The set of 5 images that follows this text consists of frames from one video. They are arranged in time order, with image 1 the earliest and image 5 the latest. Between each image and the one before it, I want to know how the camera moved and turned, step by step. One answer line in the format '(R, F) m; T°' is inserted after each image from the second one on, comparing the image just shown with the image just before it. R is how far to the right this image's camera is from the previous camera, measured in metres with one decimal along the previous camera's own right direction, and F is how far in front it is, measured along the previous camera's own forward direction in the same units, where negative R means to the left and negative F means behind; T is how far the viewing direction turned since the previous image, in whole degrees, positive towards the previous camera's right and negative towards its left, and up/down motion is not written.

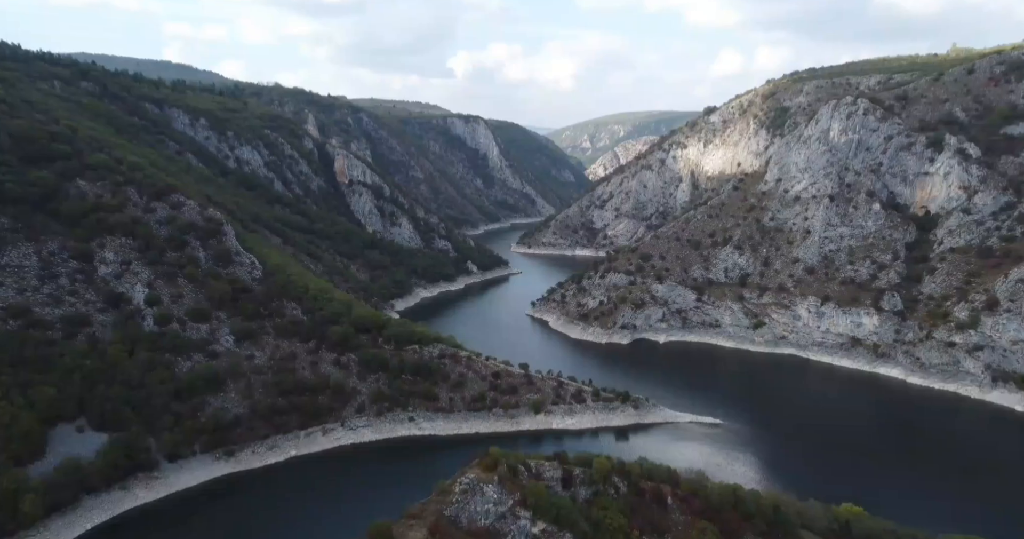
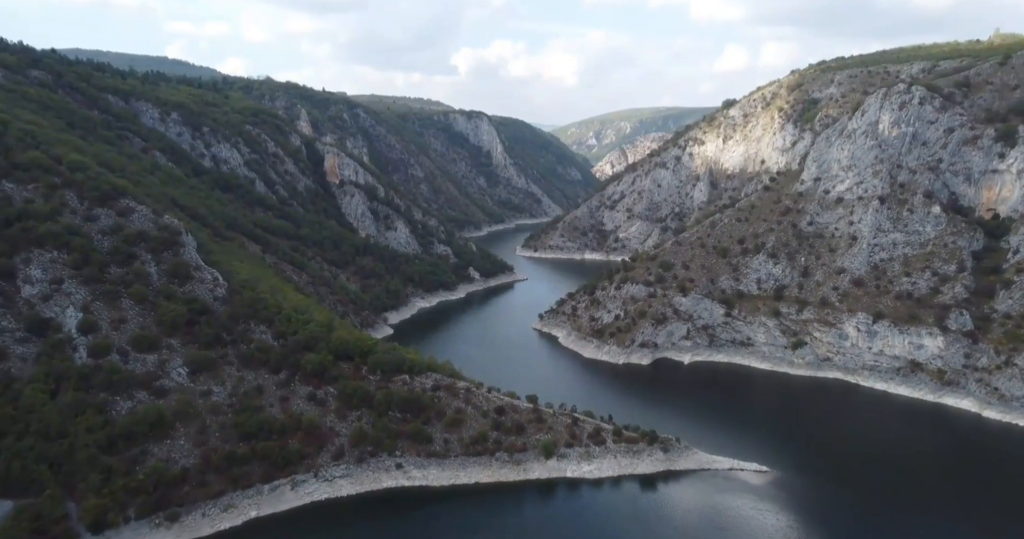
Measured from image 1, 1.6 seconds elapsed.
(-0.1, +7.9) m; 0°
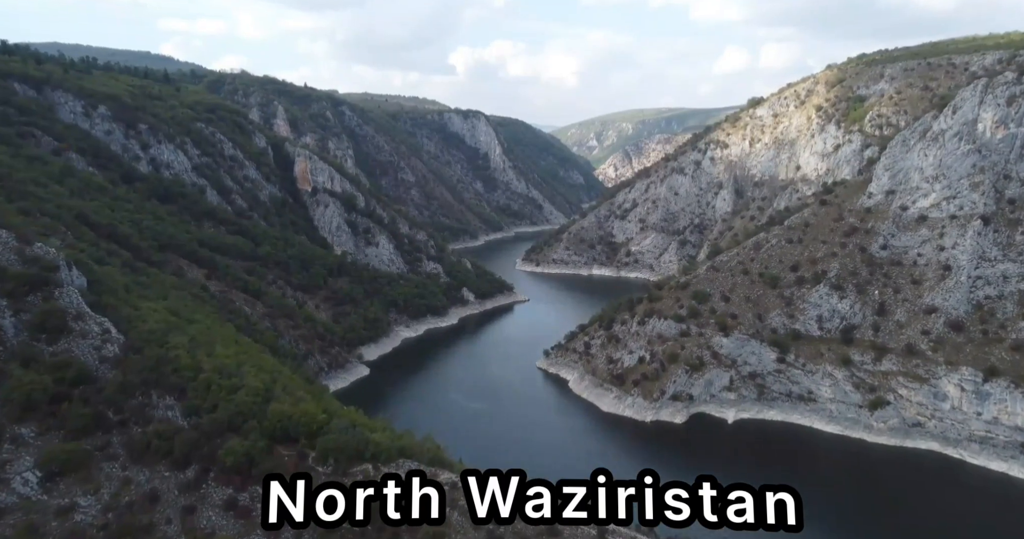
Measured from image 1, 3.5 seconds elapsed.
(-0.2, +12.7) m; 0°
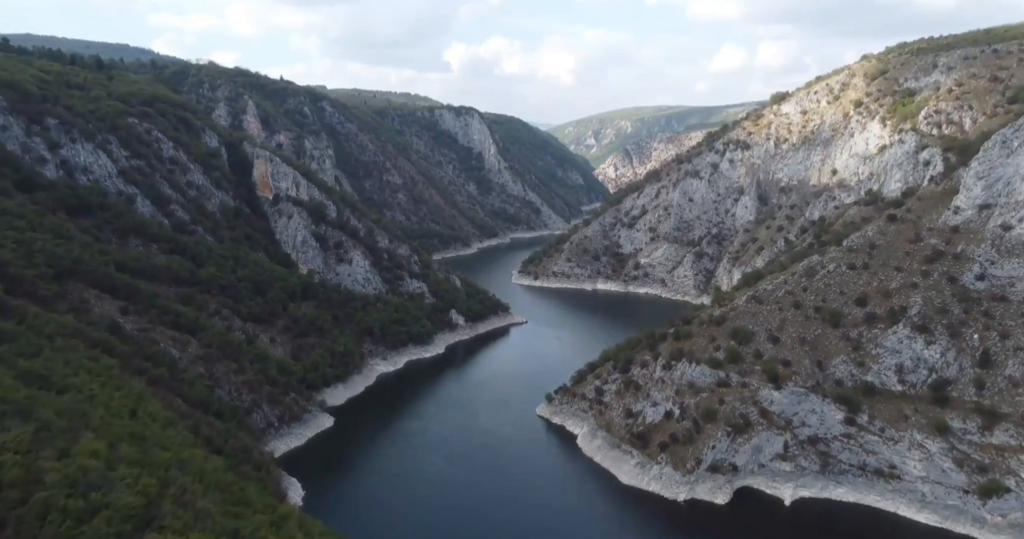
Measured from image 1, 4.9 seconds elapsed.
(+0.1, +11.3) m; 0°
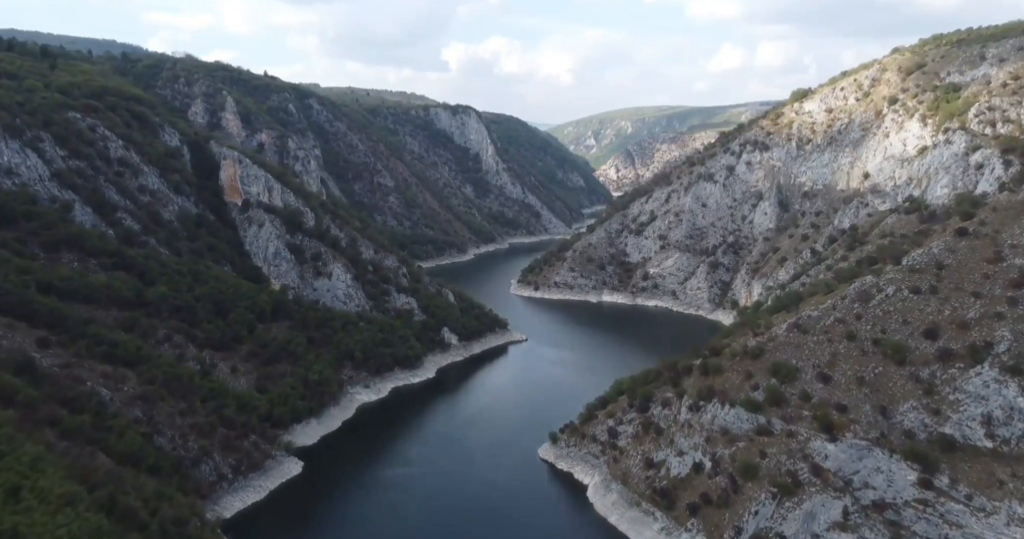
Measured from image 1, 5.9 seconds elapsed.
(0.0, +7.5) m; 0°
